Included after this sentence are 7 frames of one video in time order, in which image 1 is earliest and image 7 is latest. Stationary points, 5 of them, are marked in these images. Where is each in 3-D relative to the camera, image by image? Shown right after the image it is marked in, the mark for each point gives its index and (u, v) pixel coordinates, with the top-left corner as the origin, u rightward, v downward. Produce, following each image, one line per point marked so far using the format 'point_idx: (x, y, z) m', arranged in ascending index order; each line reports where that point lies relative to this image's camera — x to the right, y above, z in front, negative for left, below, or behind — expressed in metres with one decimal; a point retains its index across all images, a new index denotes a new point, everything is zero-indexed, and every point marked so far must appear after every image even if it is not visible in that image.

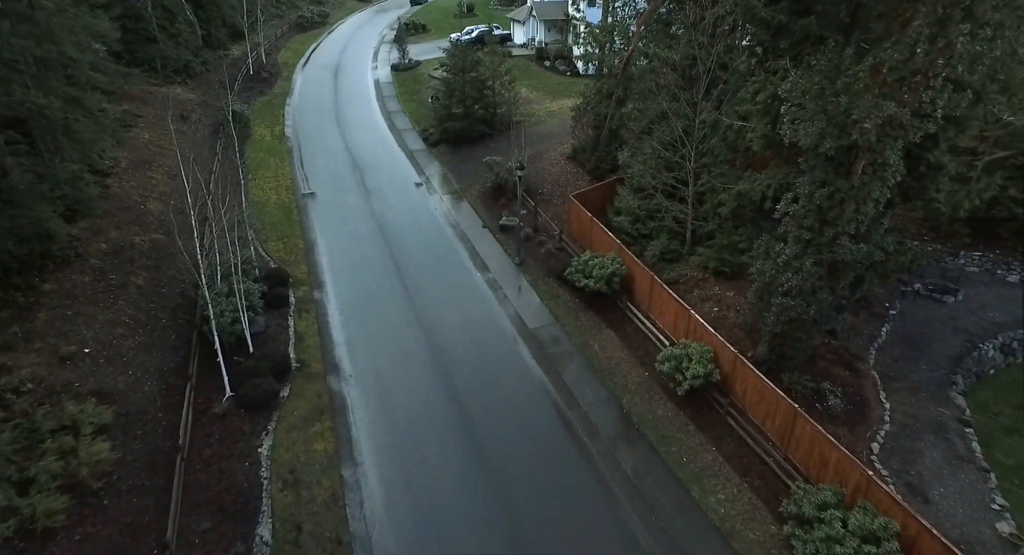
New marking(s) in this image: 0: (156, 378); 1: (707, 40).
0: (-7.9, -2.2, +12.9) m
1: (+5.3, +6.4, +15.9) m
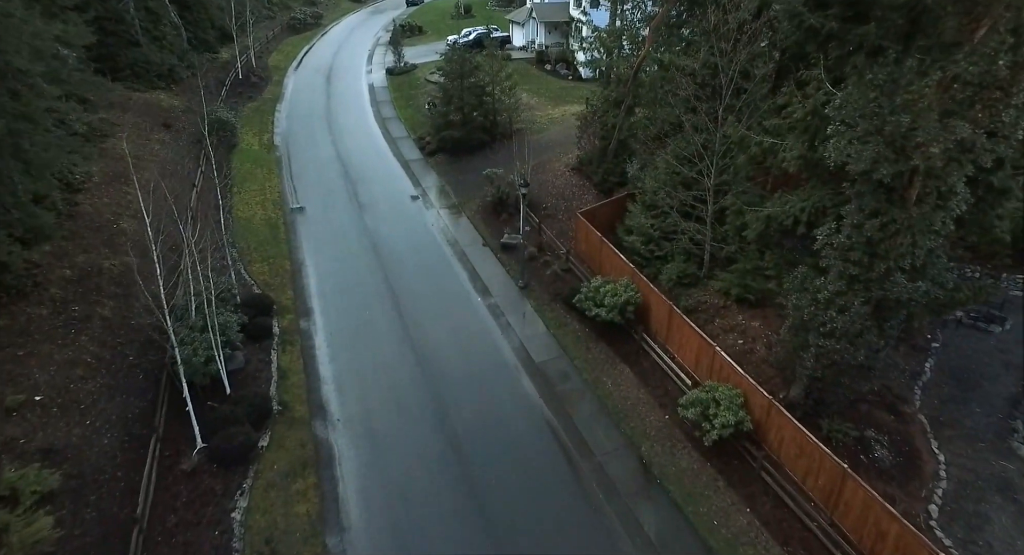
0: (-7.8, -3.0, +11.5) m
1: (+5.4, +5.7, +14.5) m
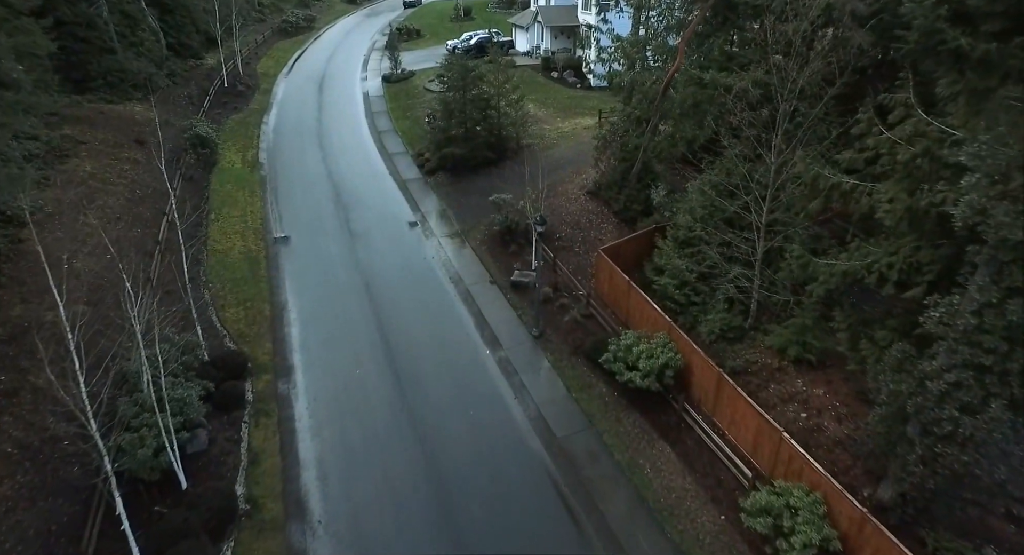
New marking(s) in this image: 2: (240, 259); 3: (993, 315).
0: (-7.4, -4.2, +9.0) m
1: (+5.8, +4.5, +12.1) m
2: (-8.7, +0.6, +18.5) m
3: (+6.4, -0.5, +7.7) m
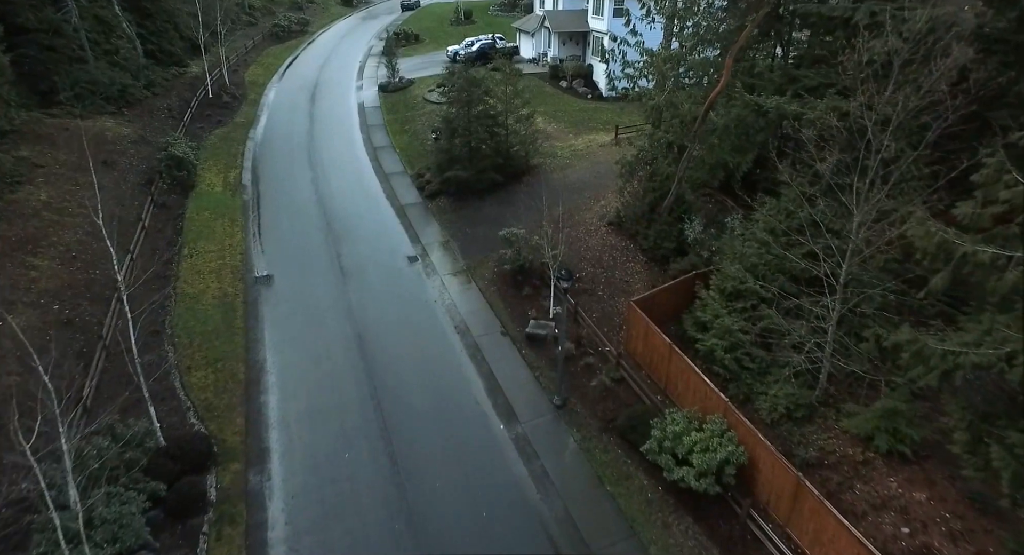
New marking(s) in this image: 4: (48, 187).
0: (-7.0, -5.6, +6.6) m
1: (+6.2, +3.1, +9.7) m
2: (-8.3, -0.7, +16.0) m
3: (+6.8, -1.8, +5.3) m
4: (-14.9, +2.9, +18.7) m
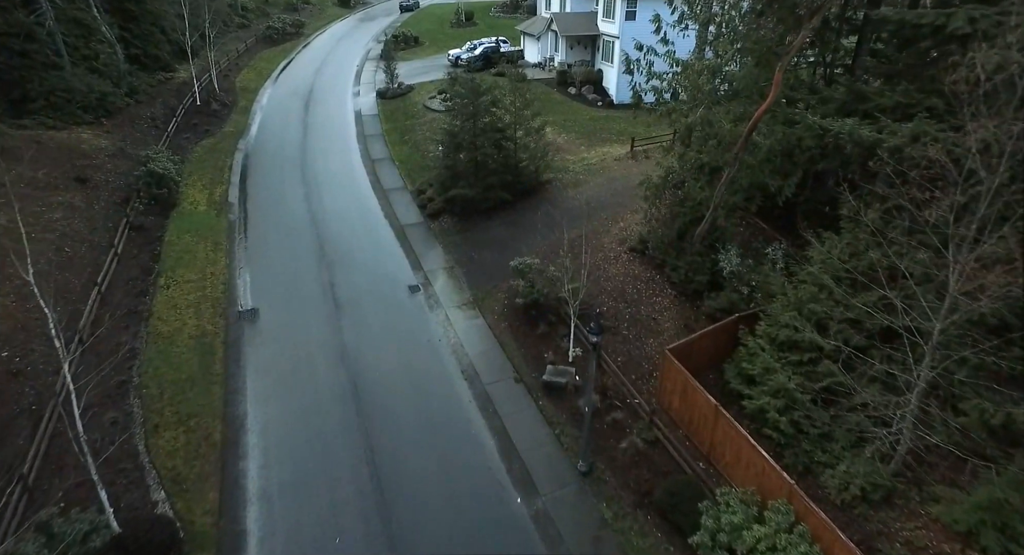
0: (-6.6, -6.5, +4.7) m
1: (+6.5, +2.2, +8.0) m
2: (-7.9, -1.7, +14.2) m
3: (+7.2, -2.7, +3.5) m
4: (-14.6, +1.9, +16.8) m
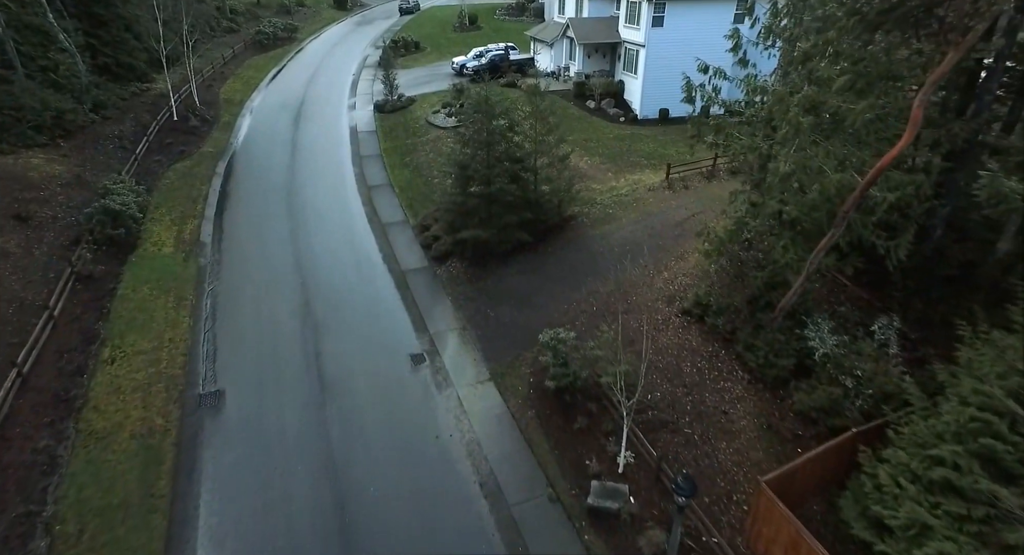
0: (-6.0, -8.1, +1.6) m
1: (+7.2, +0.6, +4.8) m
2: (-7.3, -3.3, +11.0) m
3: (+7.8, -4.3, +0.4) m
4: (-13.9, +0.3, +13.7) m
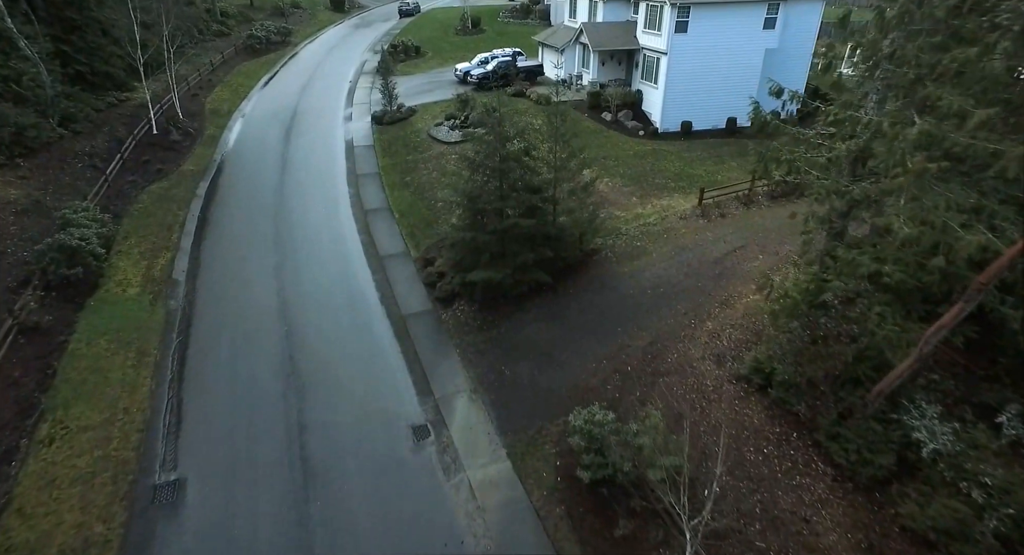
0: (-5.5, -9.2, -0.8) m
1: (+7.6, -0.5, +2.5) m
2: (-6.8, -4.5, +8.7) m
3: (+8.3, -5.4, -1.9) m
4: (-13.5, -0.9, +11.3) m
